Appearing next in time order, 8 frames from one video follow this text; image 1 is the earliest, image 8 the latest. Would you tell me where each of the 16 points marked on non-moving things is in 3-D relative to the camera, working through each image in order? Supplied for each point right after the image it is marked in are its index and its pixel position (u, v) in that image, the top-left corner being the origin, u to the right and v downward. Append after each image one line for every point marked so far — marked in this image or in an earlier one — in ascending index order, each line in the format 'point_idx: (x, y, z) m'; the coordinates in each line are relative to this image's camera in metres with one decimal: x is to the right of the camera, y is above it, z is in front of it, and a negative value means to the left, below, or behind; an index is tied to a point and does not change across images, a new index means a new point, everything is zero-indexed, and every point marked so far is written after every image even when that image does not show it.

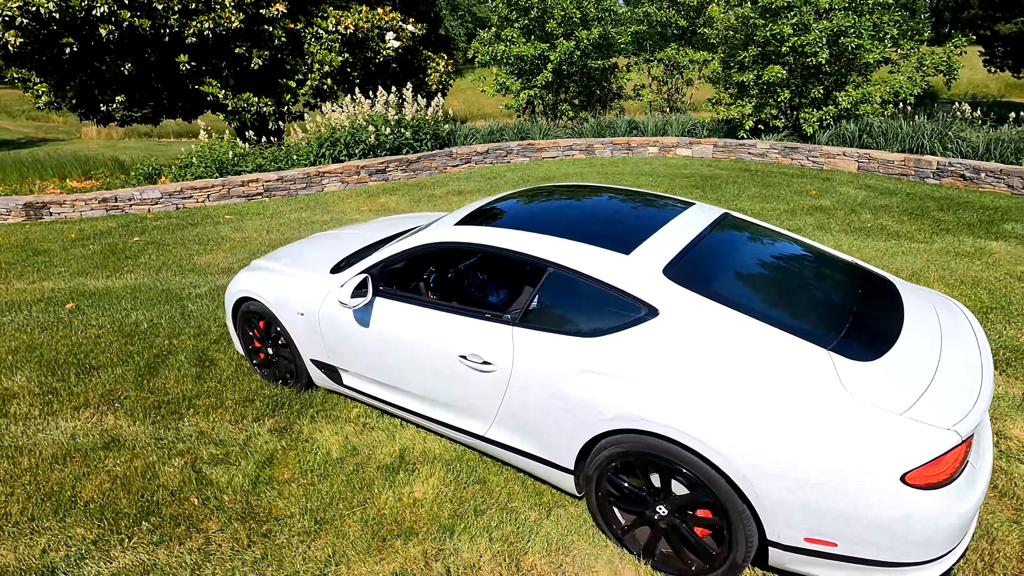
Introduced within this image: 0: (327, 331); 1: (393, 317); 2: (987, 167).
0: (-1.1, -0.3, +3.3) m
1: (-0.7, -0.2, +3.0) m
2: (+7.8, +2.0, +8.7) m
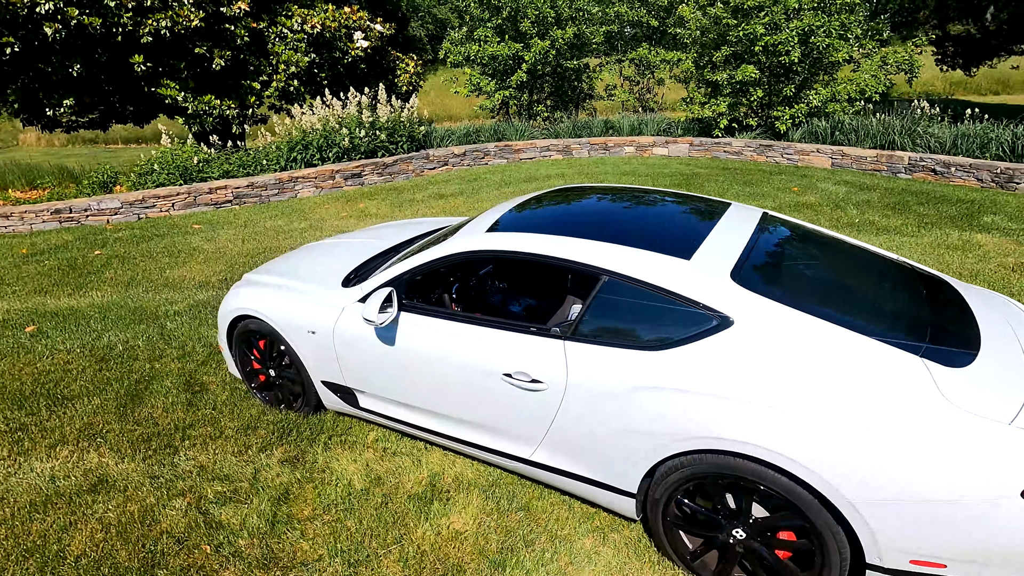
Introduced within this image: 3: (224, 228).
0: (-1.0, -0.4, +3.1) m
1: (-0.4, -0.2, +2.8) m
2: (+7.5, +2.1, +9.0) m
3: (-4.3, +0.9, +8.0) m
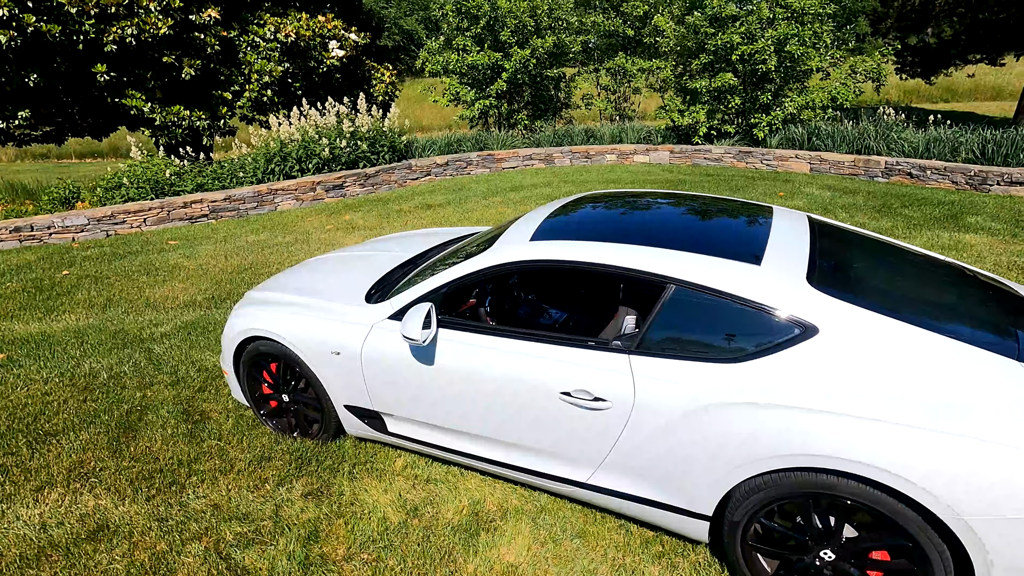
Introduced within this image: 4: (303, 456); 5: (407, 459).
0: (-0.7, -0.4, +2.8) m
1: (-0.2, -0.3, +2.6) m
2: (+7.3, +2.1, +9.3) m
3: (-4.4, +0.6, +7.6) m
4: (-1.2, -1.0, +3.2) m
5: (-0.6, -1.0, +3.1) m
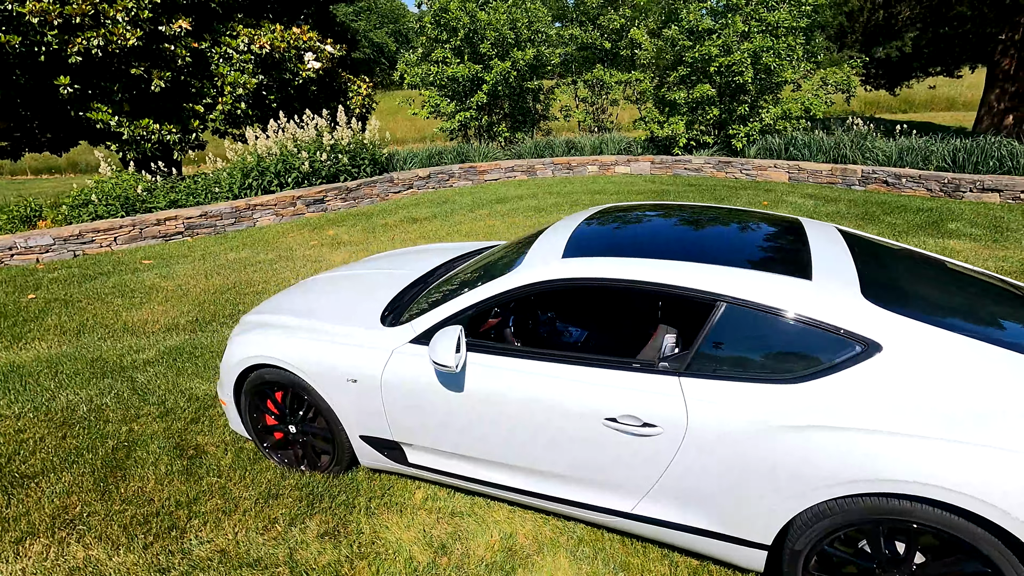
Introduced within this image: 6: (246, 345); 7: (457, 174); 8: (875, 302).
0: (-0.6, -0.6, +2.6) m
1: (0.0, -0.4, +2.4) m
2: (+7.1, +2.0, +9.6) m
3: (-4.5, +0.4, +7.3) m
4: (-1.1, -1.1, +3.0) m
5: (-0.5, -1.1, +3.0) m
6: (-1.5, -0.3, +3.1) m
7: (-1.2, +2.5, +11.7) m
8: (+1.5, -0.1, +2.1) m
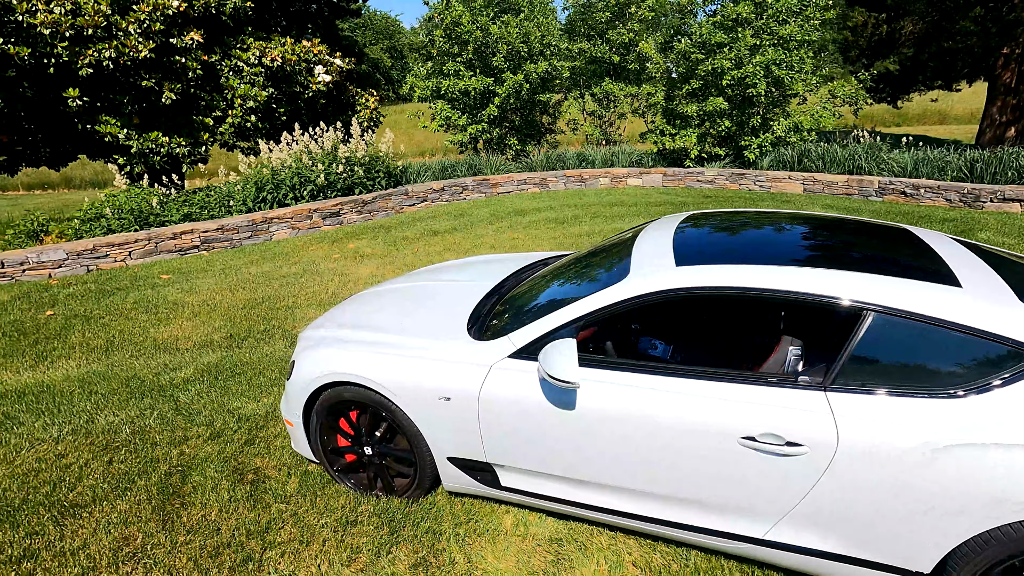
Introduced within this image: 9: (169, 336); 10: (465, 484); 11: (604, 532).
0: (-0.1, -0.6, +2.5) m
1: (+0.4, -0.5, +2.3) m
2: (+7.4, +1.9, +9.6) m
3: (-4.1, +0.2, +7.1) m
4: (-0.6, -1.2, +2.8) m
5: (0.0, -1.2, +2.8) m
6: (-1.0, -0.4, +2.9) m
7: (-0.9, +2.2, +11.6) m
8: (+2.0, -0.1, +2.0) m
9: (-3.3, -0.5, +5.2) m
10: (-0.2, -1.0, +2.7) m
11: (+0.4, -1.2, +2.6) m
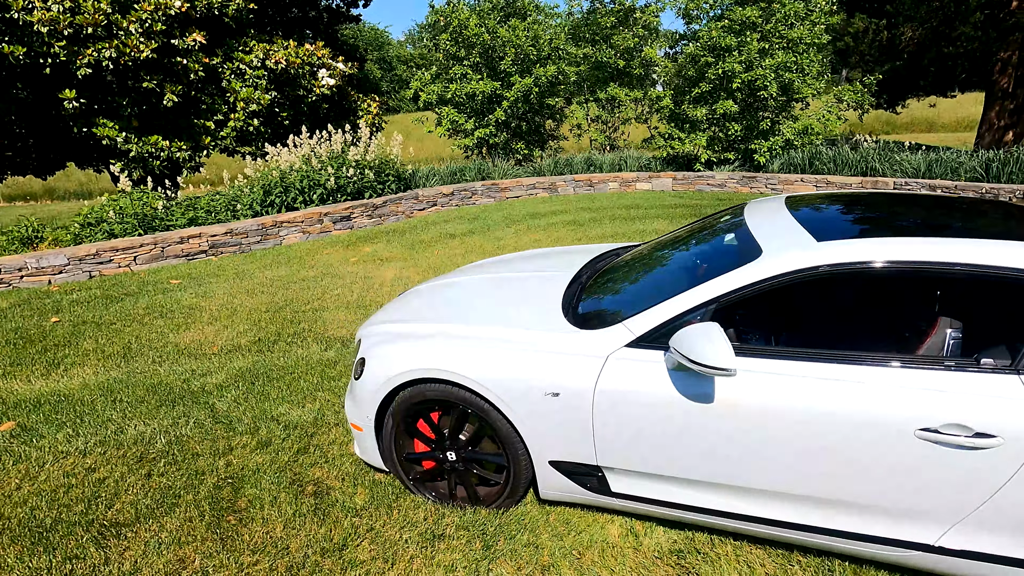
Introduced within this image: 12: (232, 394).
0: (+0.4, -0.5, +2.2) m
1: (+0.9, -0.4, +2.0) m
2: (+7.7, +1.9, +9.6) m
3: (-3.7, +0.1, +6.7) m
4: (-0.1, -1.1, +2.5) m
5: (+0.5, -1.1, +2.5) m
6: (-0.6, -0.3, +2.6) m
7: (-0.7, +2.0, +11.4) m
8: (+2.5, 0.0, +1.8) m
9: (-2.9, -0.5, +4.8) m
10: (+0.3, -0.9, +2.5) m
11: (+0.9, -1.1, +2.4) m
12: (-2.0, -0.8, +3.8) m
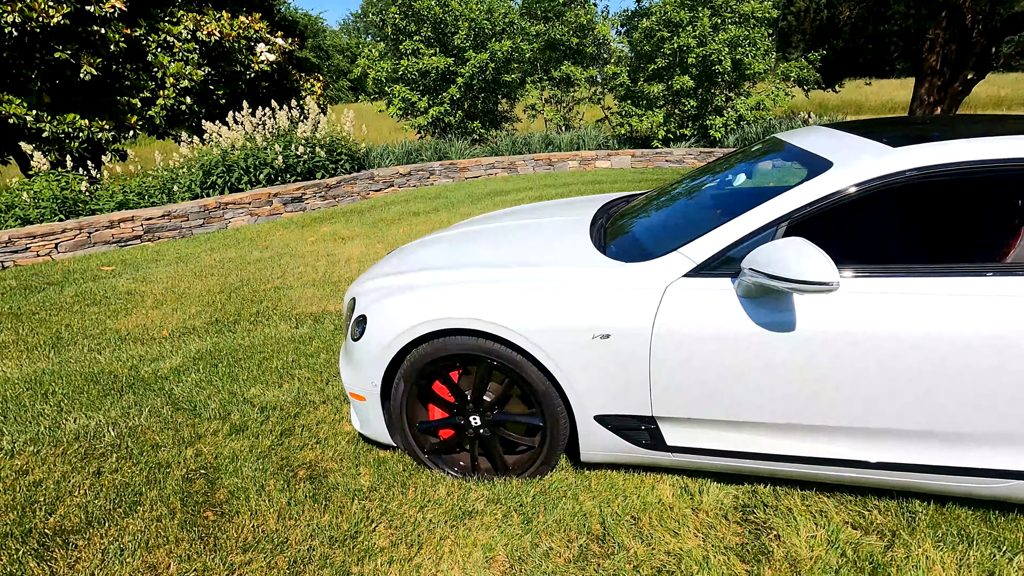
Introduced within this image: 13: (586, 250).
0: (+0.6, -0.2, +1.9) m
1: (+1.1, -0.1, +1.8) m
2: (+7.0, +2.5, +10.0) m
3: (-4.0, +0.3, +6.0) m
4: (0.0, -0.9, +2.2) m
5: (+0.7, -0.8, +2.2) m
6: (-0.4, -0.1, +2.2) m
7: (-1.5, +2.4, +10.9) m
8: (+2.6, +0.4, +1.7) m
9: (-3.0, -0.3, +4.2) m
10: (+0.4, -0.7, +2.2) m
11: (+1.1, -0.8, +2.1) m
12: (-2.0, -0.6, +3.3) m
13: (+0.3, +0.2, +2.3) m
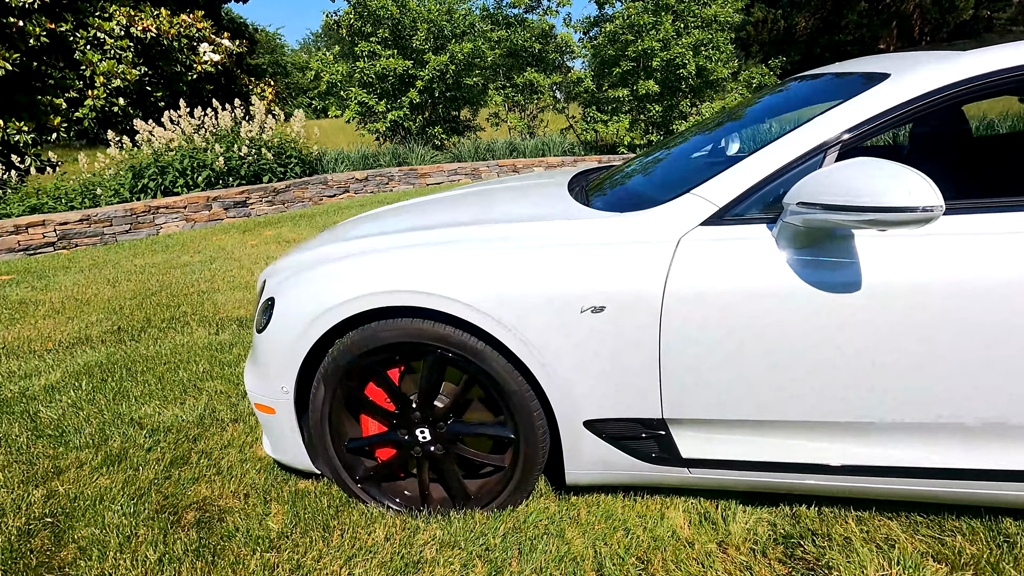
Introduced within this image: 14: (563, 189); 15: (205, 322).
0: (+0.5, -0.1, +1.4) m
1: (+1.0, +0.1, +1.3) m
2: (+6.3, +2.5, +9.9) m
3: (-4.4, +0.1, +5.2) m
4: (-0.1, -0.8, +1.6) m
5: (+0.6, -0.7, +1.7) m
6: (-0.6, 0.0, +1.6) m
7: (-2.2, +2.1, +10.3) m
8: (+2.5, +0.5, +1.3) m
9: (-3.2, -0.3, +3.5) m
10: (+0.3, -0.5, +1.6) m
11: (+1.0, -0.7, +1.6) m
12: (-2.2, -0.5, +2.6) m
13: (+0.2, +0.3, +1.7) m
14: (+0.2, +0.4, +2.1) m
15: (-2.0, -0.2, +3.6) m
